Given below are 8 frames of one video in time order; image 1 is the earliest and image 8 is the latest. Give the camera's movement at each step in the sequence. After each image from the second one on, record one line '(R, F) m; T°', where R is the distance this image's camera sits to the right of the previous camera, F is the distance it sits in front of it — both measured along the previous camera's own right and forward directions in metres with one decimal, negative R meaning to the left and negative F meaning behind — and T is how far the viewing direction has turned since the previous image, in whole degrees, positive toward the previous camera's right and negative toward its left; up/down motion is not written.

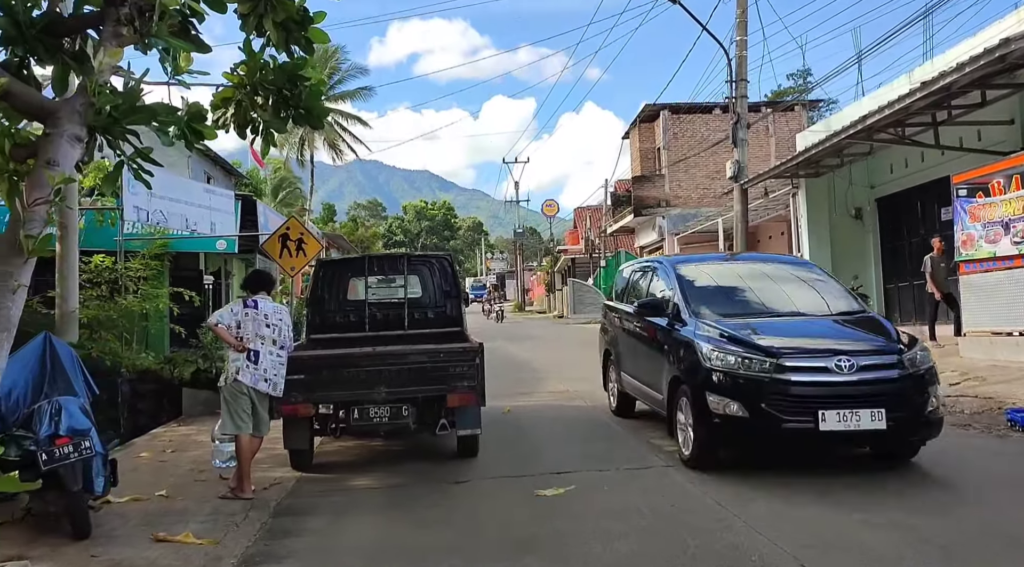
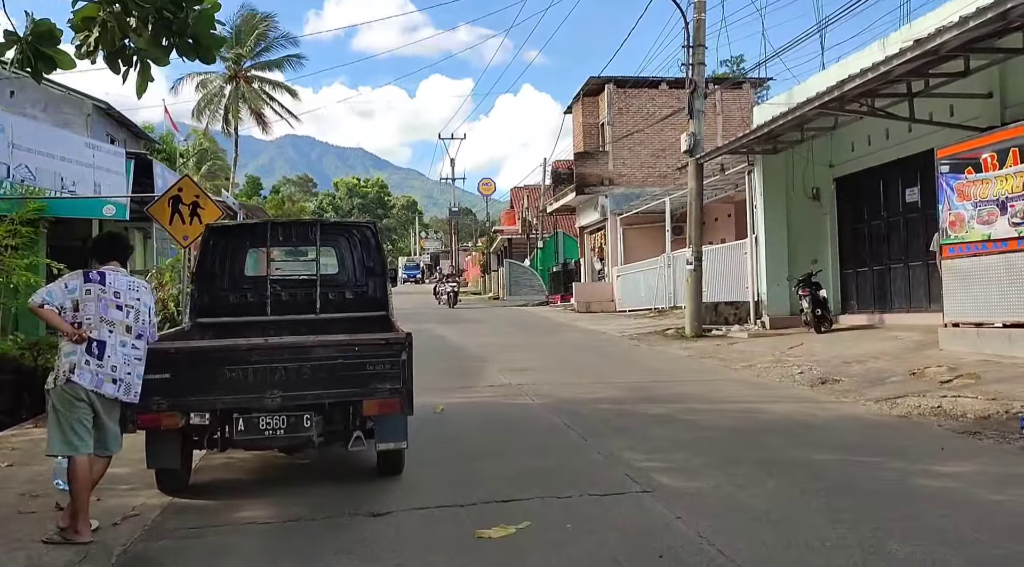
(0.0, +1.6) m; +4°
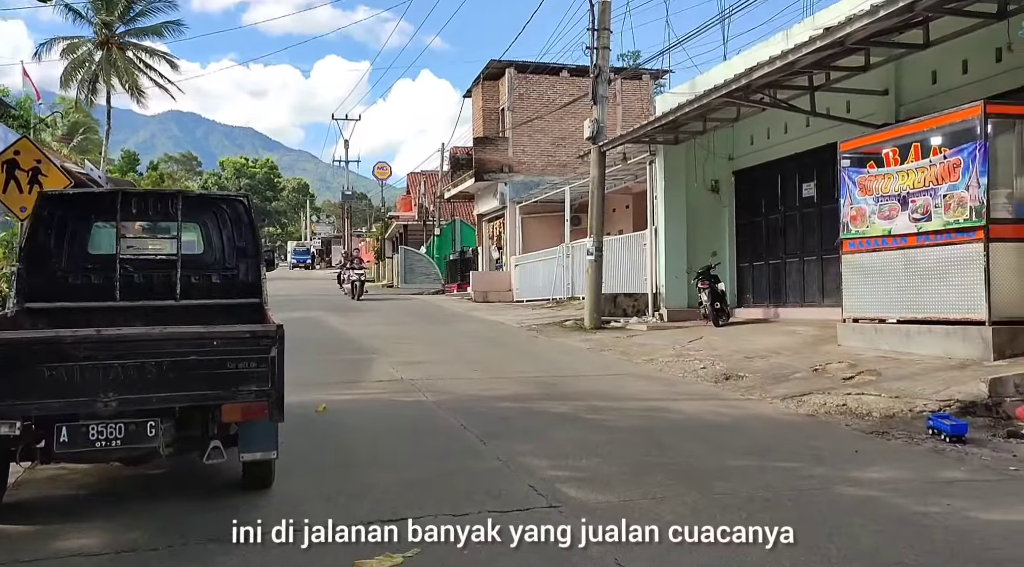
(0.0, +0.7) m; +7°
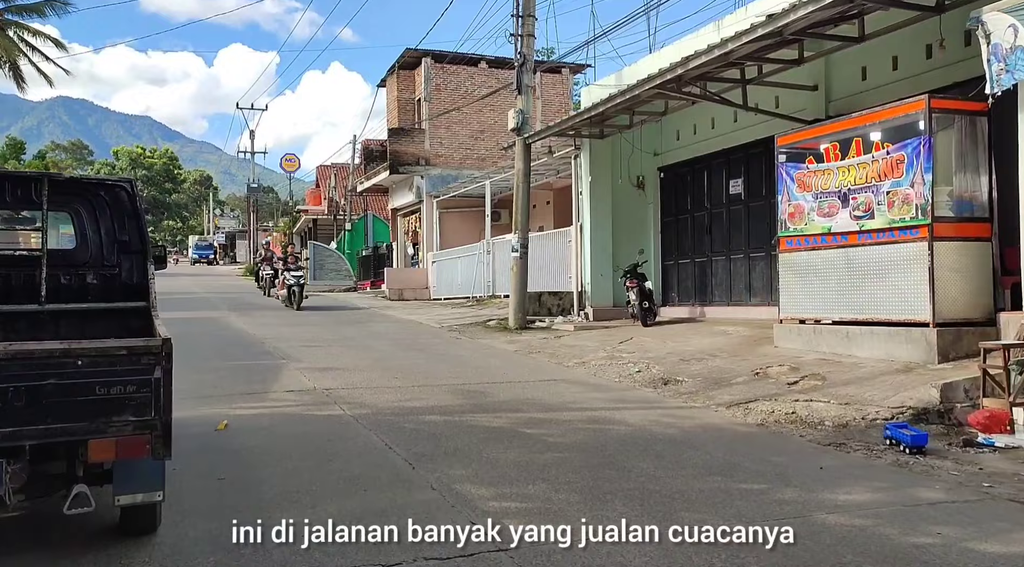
(-0.1, +0.8) m; +6°
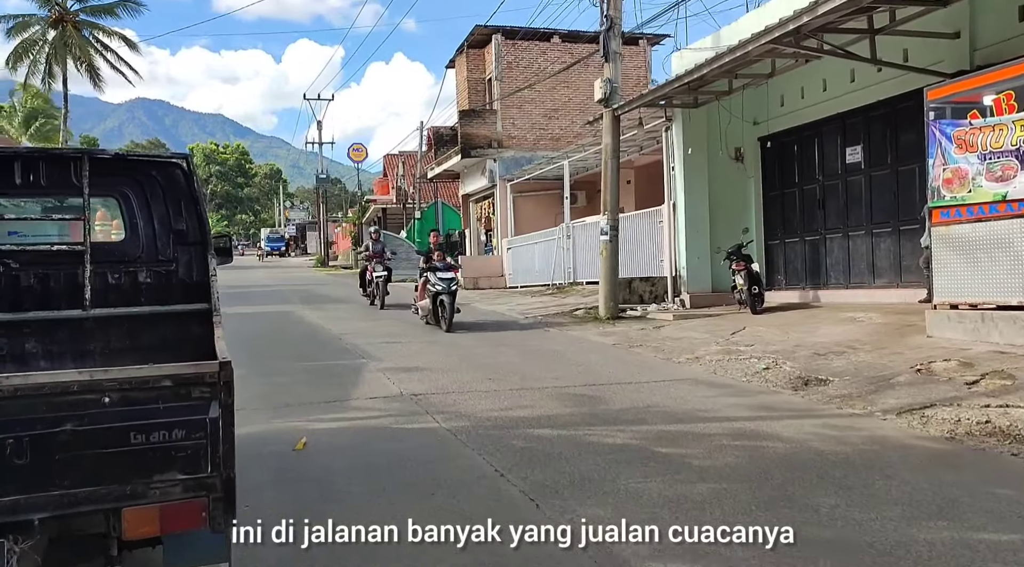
(-0.4, +1.3) m; -4°
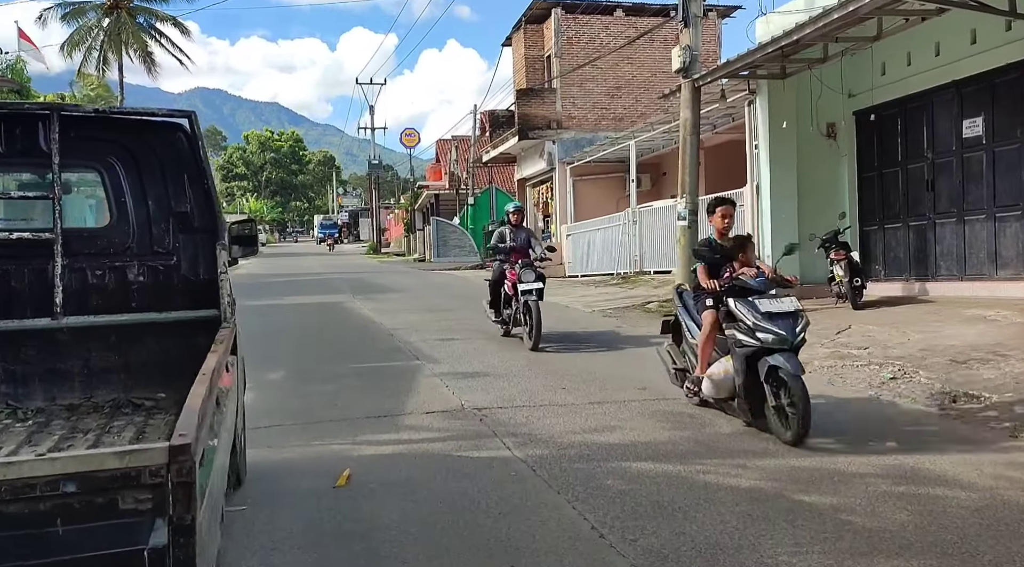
(-0.2, +1.4) m; -3°
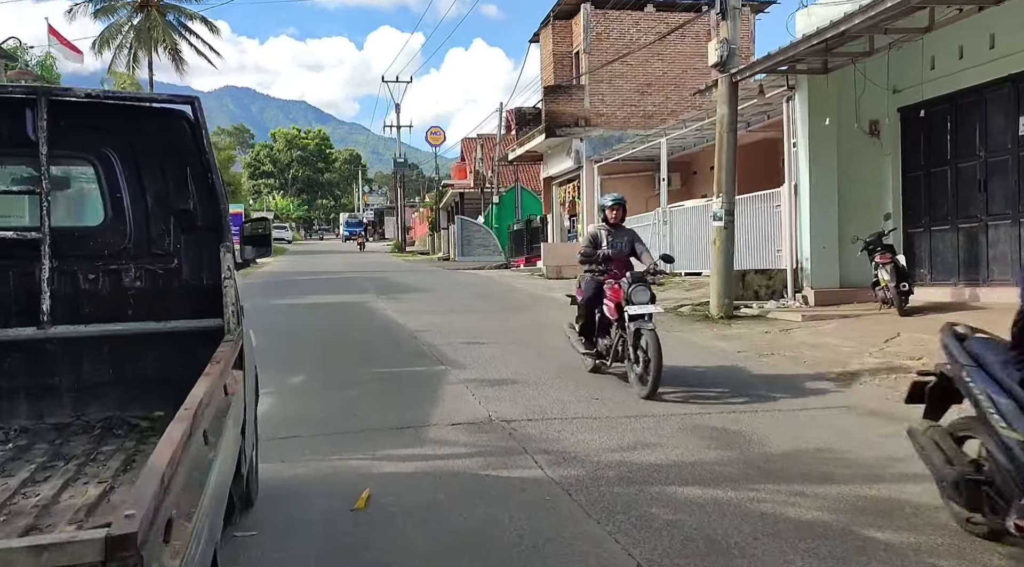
(-0.1, +0.5) m; -1°
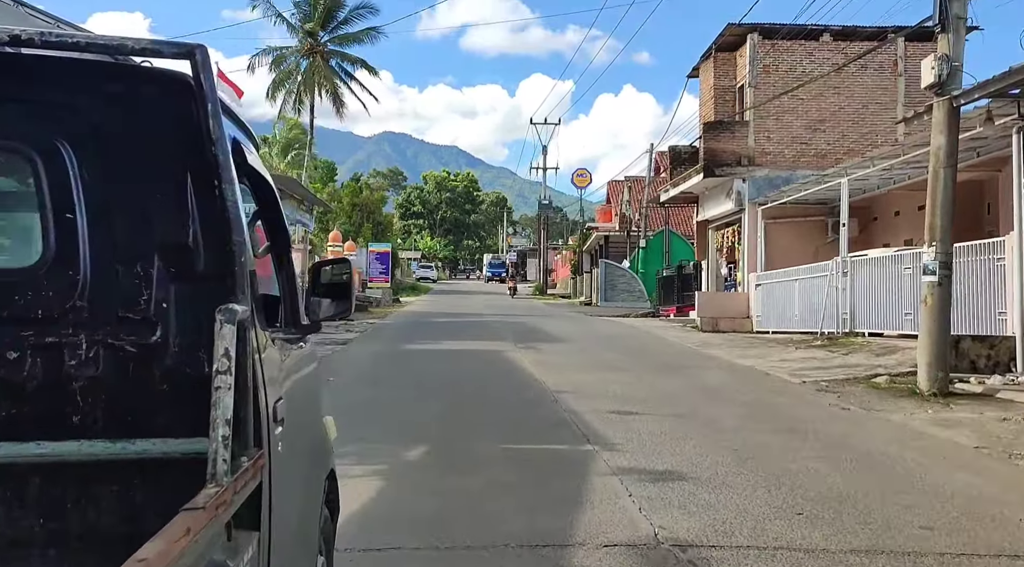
(-0.2, +1.8) m; -9°
